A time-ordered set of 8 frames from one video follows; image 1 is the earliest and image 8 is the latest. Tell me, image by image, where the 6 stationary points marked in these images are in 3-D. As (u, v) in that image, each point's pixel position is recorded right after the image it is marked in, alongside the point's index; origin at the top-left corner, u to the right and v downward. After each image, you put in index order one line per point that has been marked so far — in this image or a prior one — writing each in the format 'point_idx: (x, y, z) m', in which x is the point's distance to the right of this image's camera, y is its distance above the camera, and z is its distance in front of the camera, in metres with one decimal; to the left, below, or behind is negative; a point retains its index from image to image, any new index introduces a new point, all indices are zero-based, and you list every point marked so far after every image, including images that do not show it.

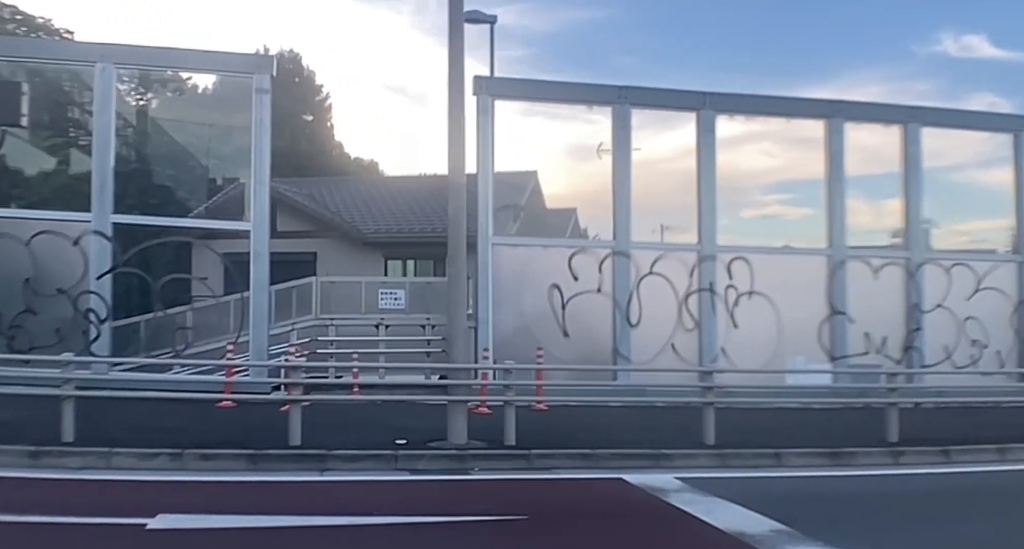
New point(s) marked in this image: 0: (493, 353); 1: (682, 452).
0: (-0.4, -1.5, +14.1) m
1: (+2.3, -2.4, +10.0) m
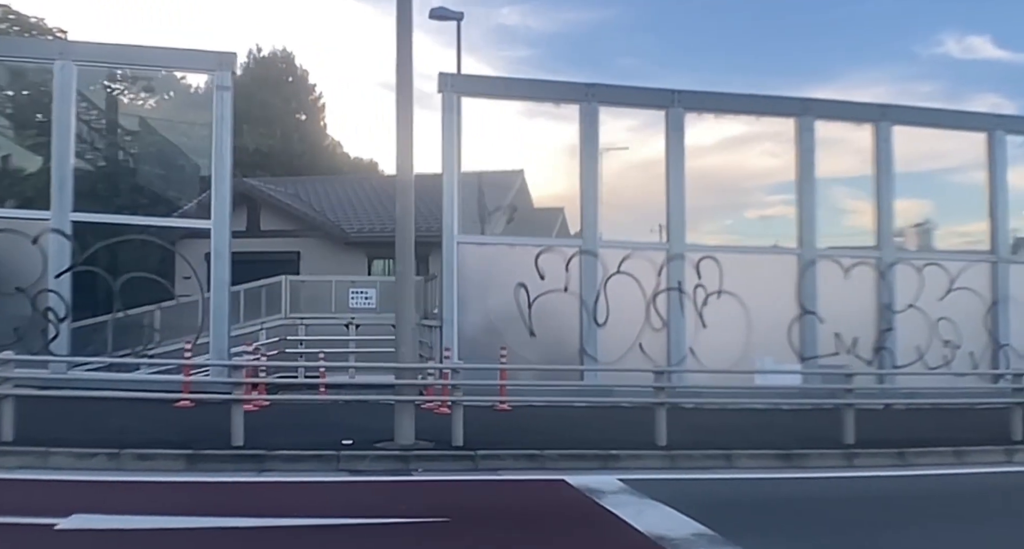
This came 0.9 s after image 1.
0: (-1.0, -1.5, +14.0) m
1: (+1.6, -2.4, +9.8) m
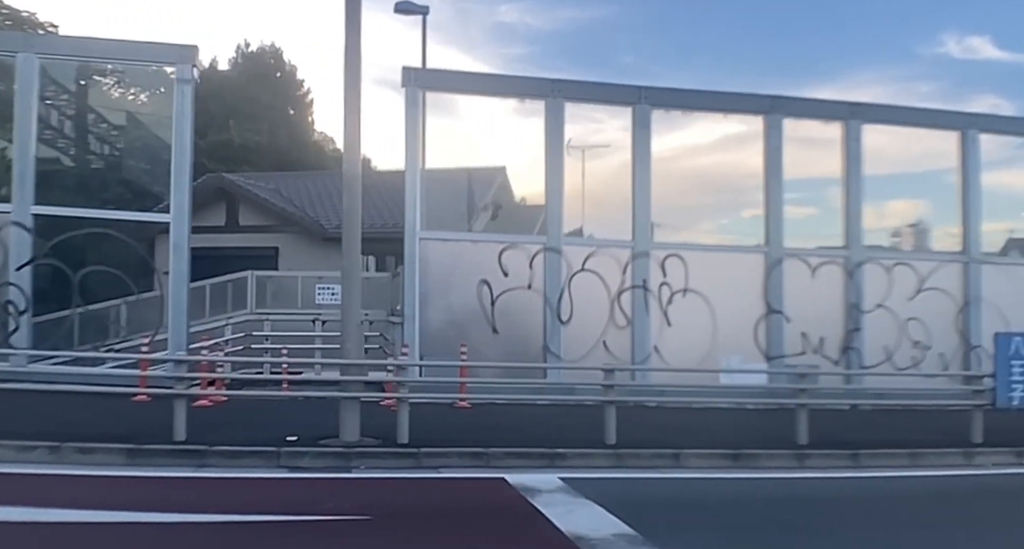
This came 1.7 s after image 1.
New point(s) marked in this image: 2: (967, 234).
0: (-1.8, -1.4, +13.9) m
1: (+0.9, -2.4, +9.7) m
2: (+10.2, +0.9, +16.3) m
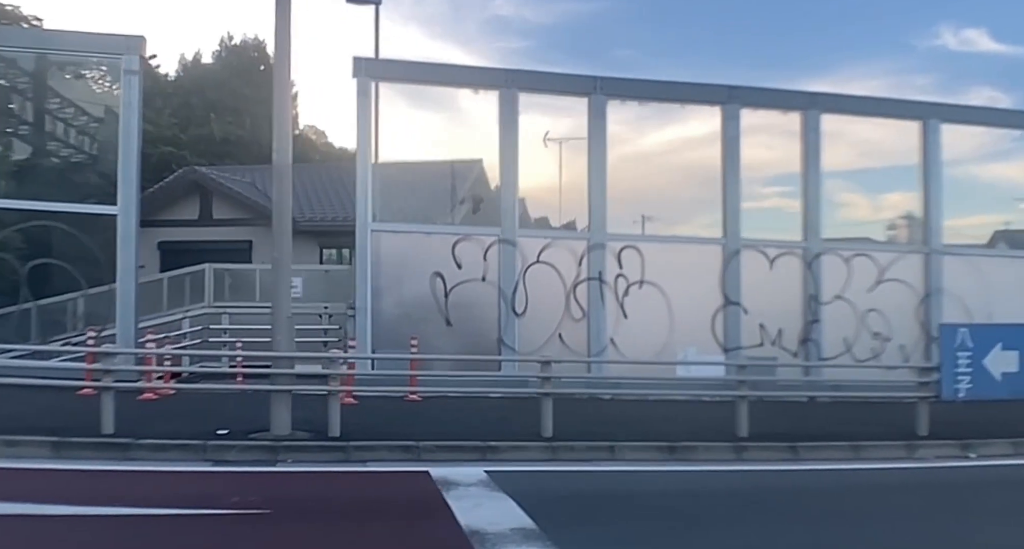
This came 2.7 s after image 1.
0: (-2.7, -1.3, +13.8) m
1: (0.0, -2.3, +9.6) m
2: (+9.3, +1.1, +16.2) m
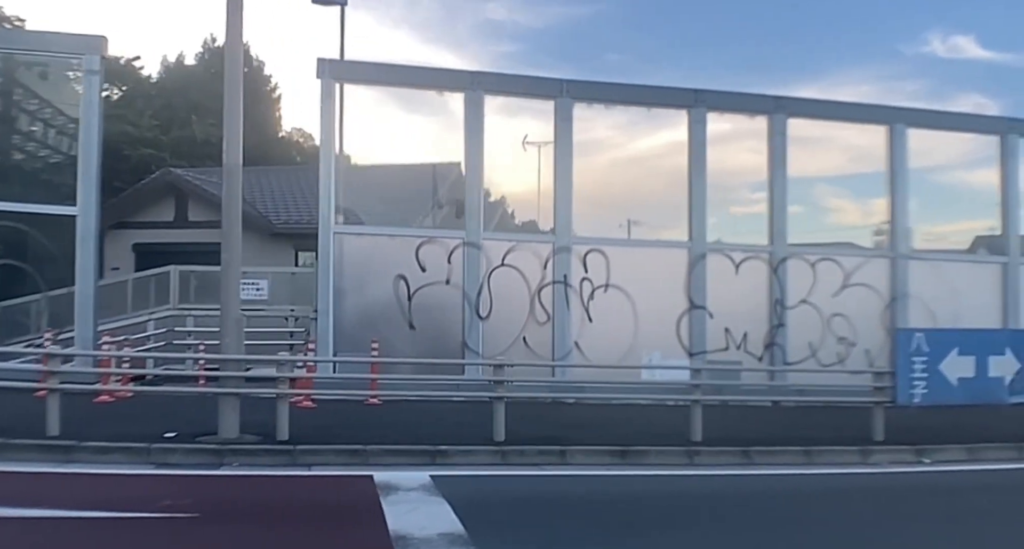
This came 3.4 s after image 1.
0: (-3.4, -1.3, +13.7) m
1: (-0.7, -2.3, +9.6) m
2: (+8.6, +1.0, +16.2) m
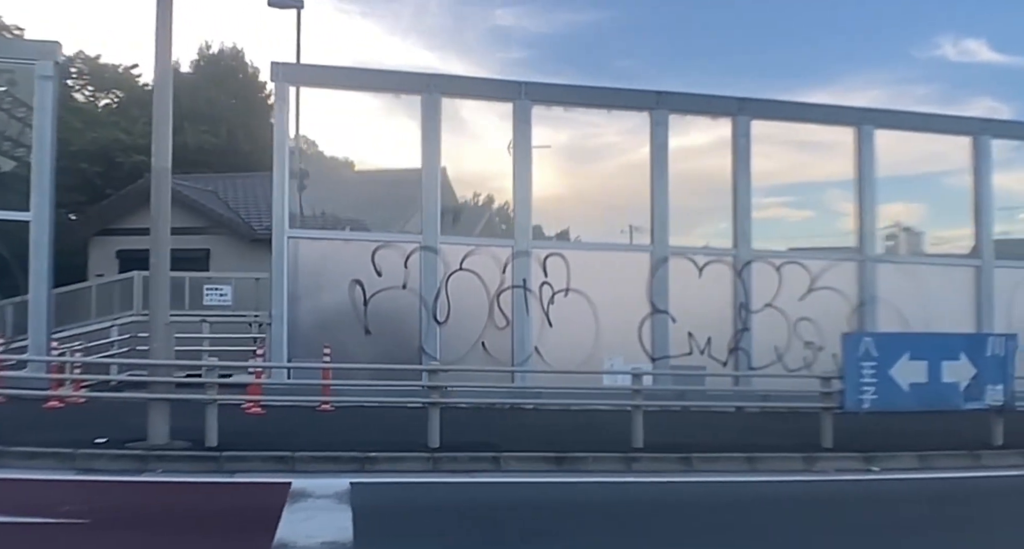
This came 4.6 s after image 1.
0: (-4.2, -1.4, +13.6) m
1: (-1.6, -2.3, +9.4) m
2: (+7.8, +0.9, +16.0) m
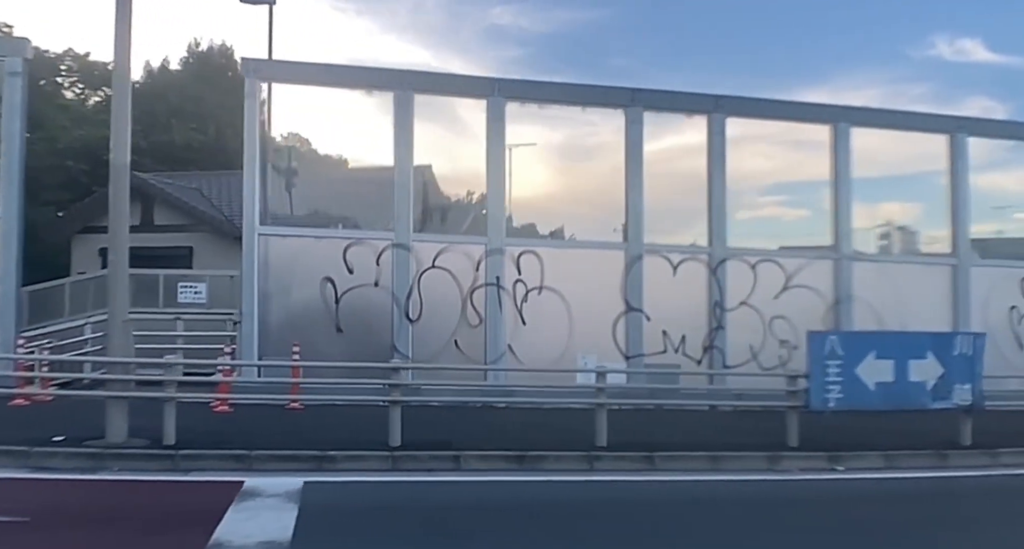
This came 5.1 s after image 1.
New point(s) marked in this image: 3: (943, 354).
0: (-4.7, -1.4, +13.5) m
1: (-2.1, -2.3, +9.3) m
2: (+7.3, +1.0, +15.9) m
3: (+6.6, -1.2, +11.1) m
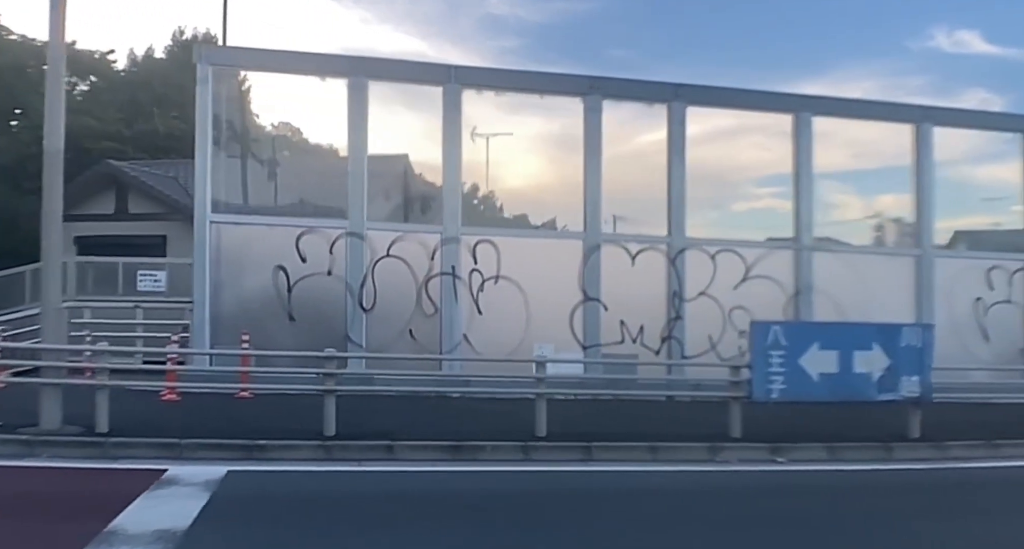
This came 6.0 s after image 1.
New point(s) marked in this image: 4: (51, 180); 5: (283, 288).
0: (-5.6, -1.1, +13.5) m
1: (-2.9, -2.1, +9.3) m
2: (+6.4, +1.2, +15.8) m
3: (+5.7, -1.1, +11.0) m
4: (-6.0, +1.2, +9.5) m
5: (-4.3, -0.3, +13.7) m
